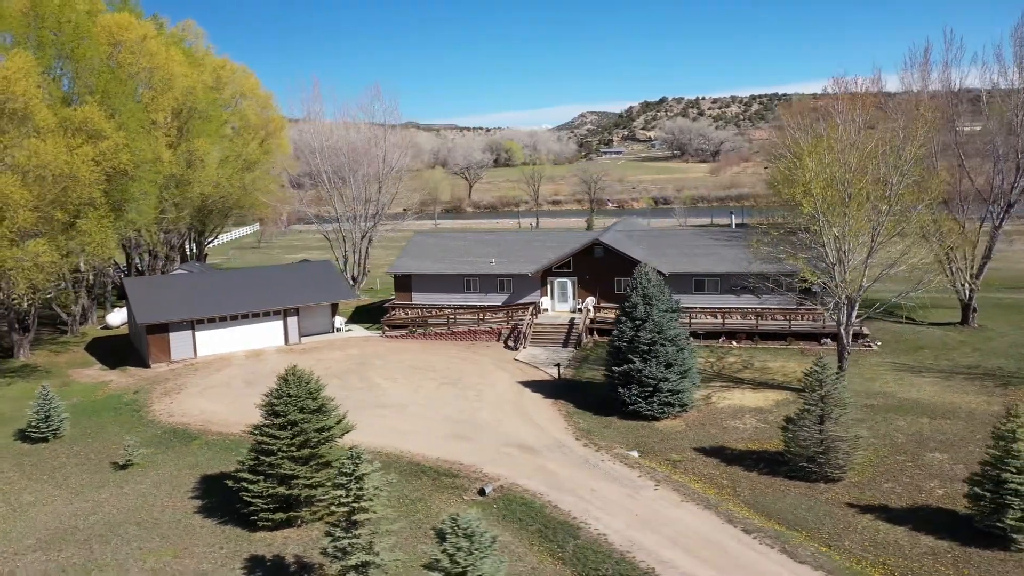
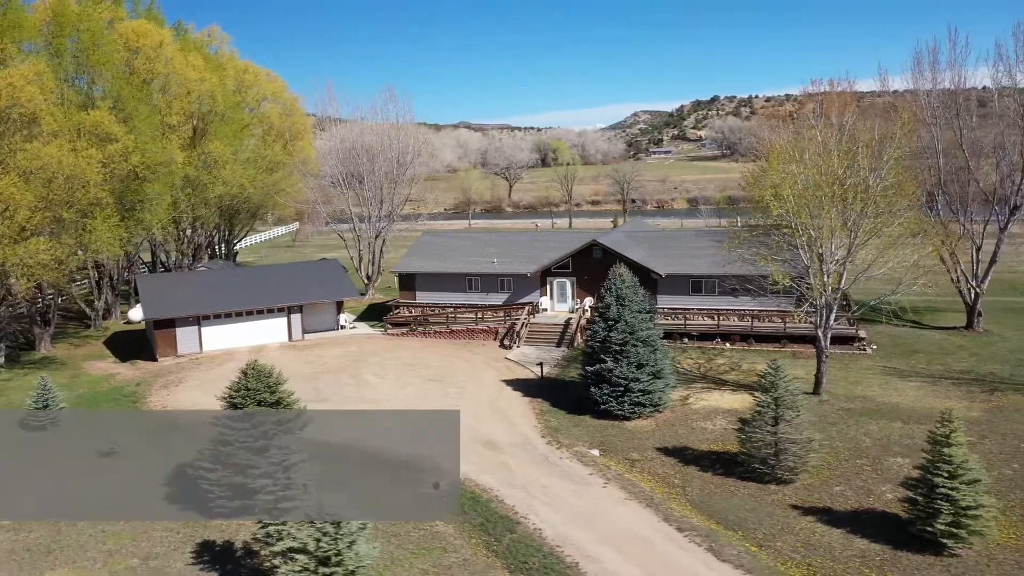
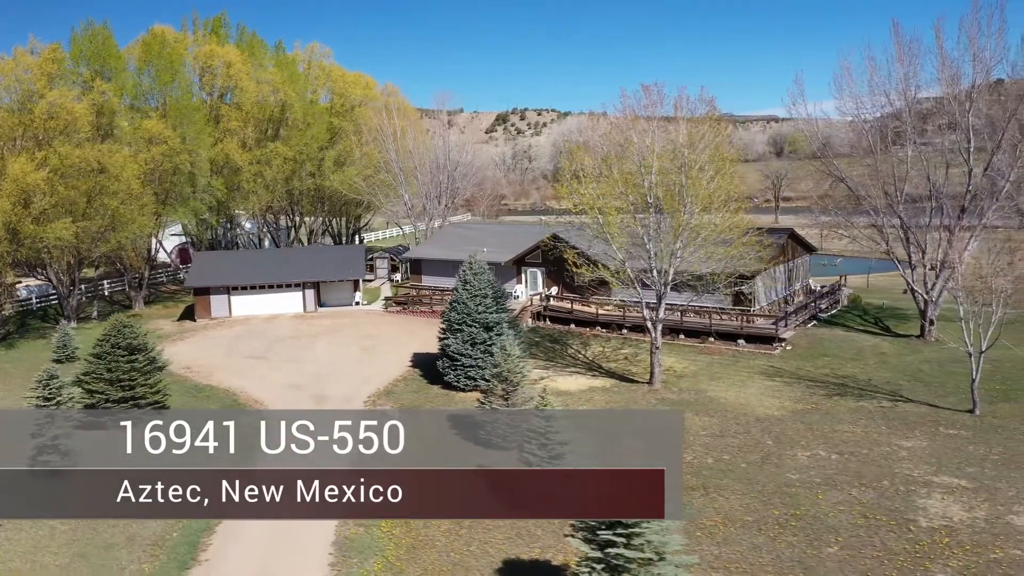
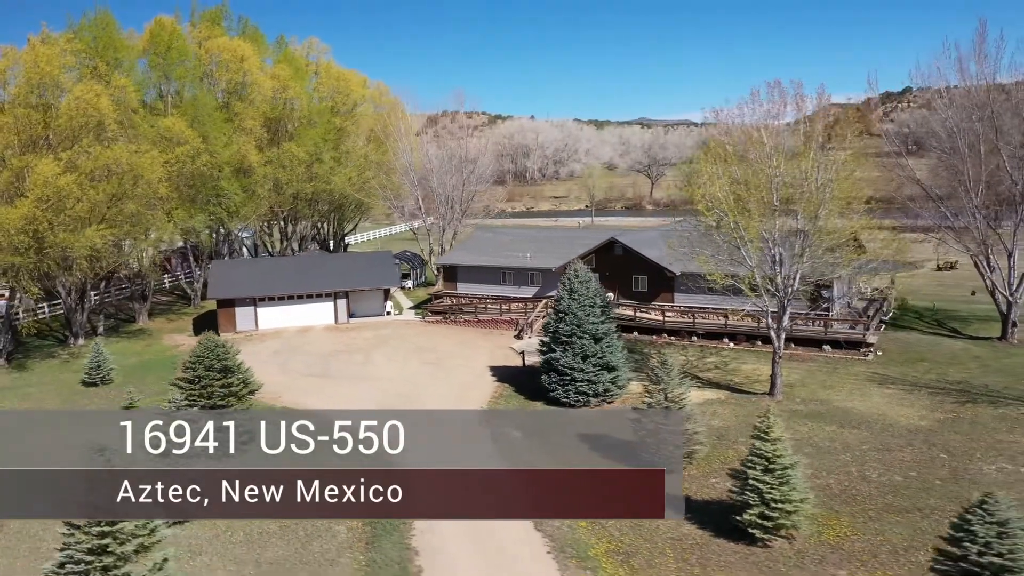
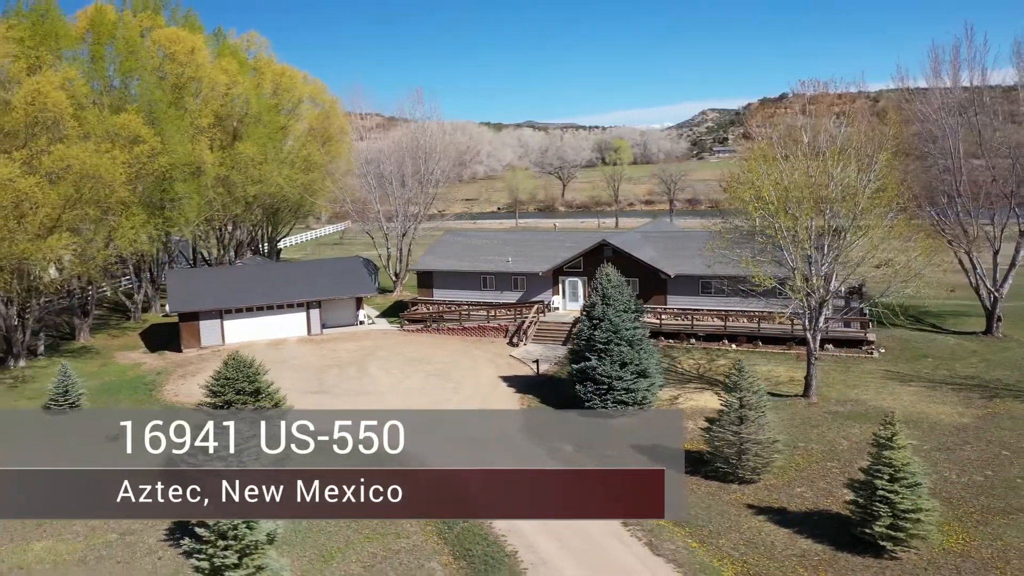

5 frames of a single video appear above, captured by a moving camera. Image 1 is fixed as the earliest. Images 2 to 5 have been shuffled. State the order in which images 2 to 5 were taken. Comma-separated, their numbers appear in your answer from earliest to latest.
2, 5, 4, 3
